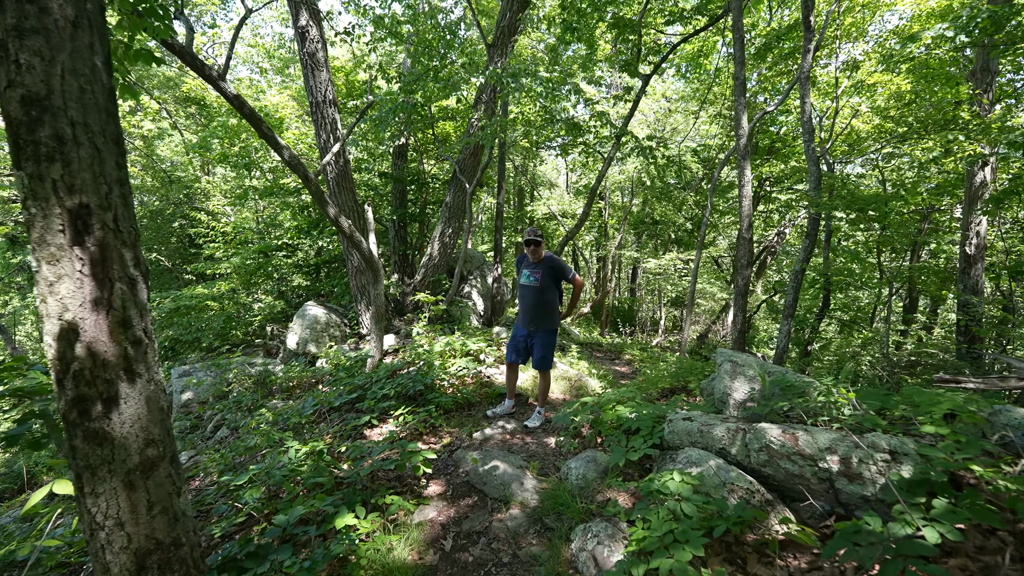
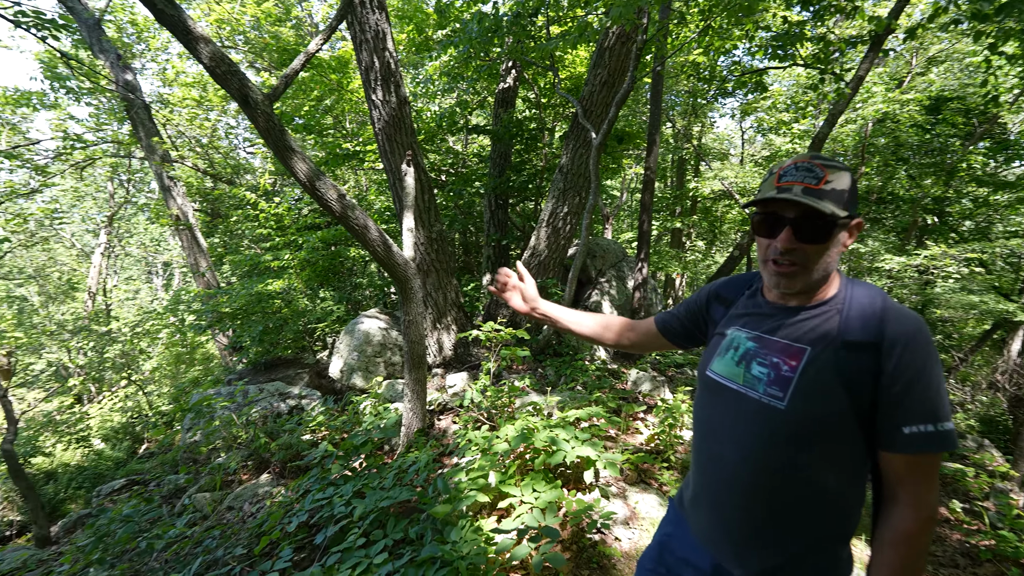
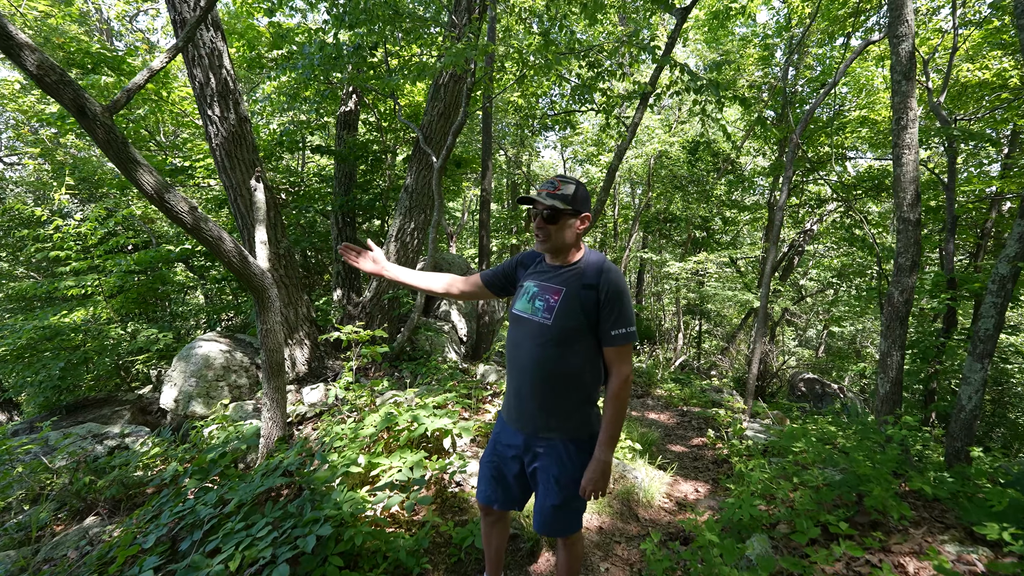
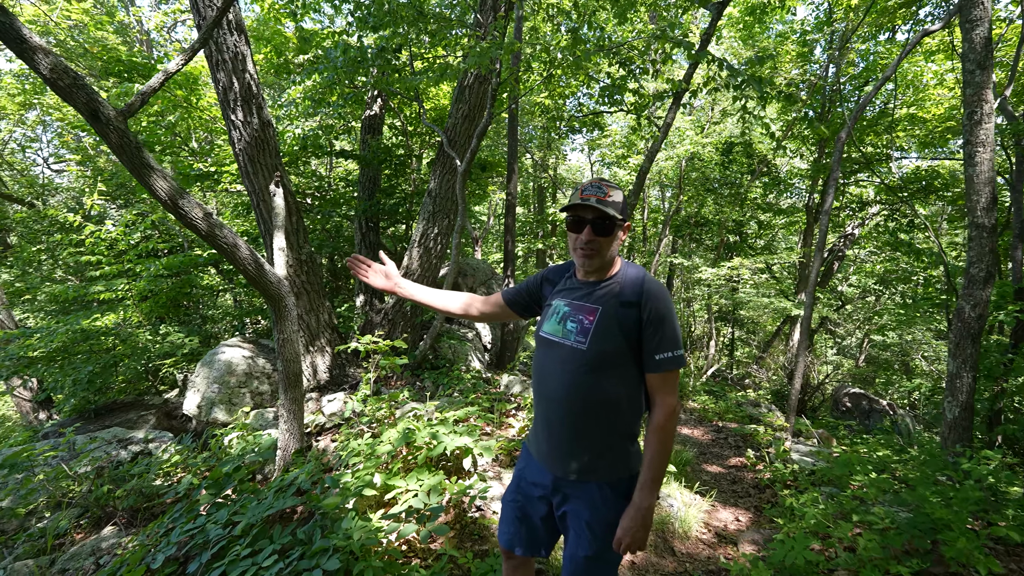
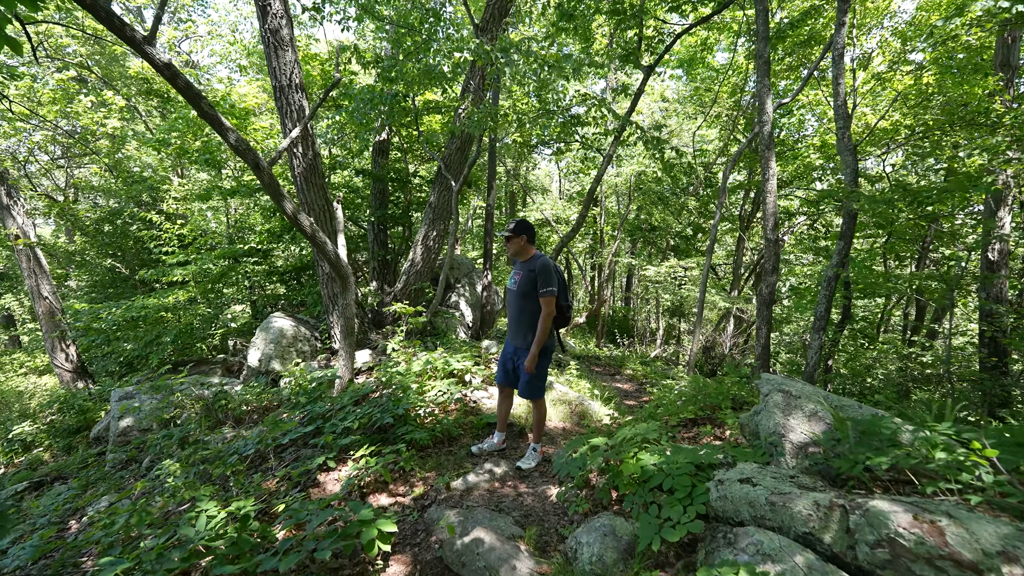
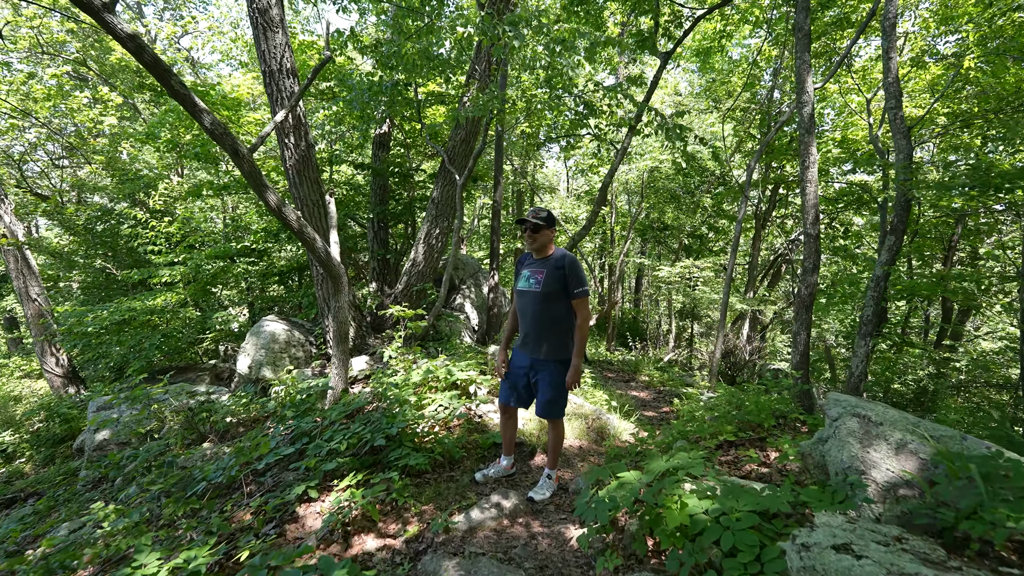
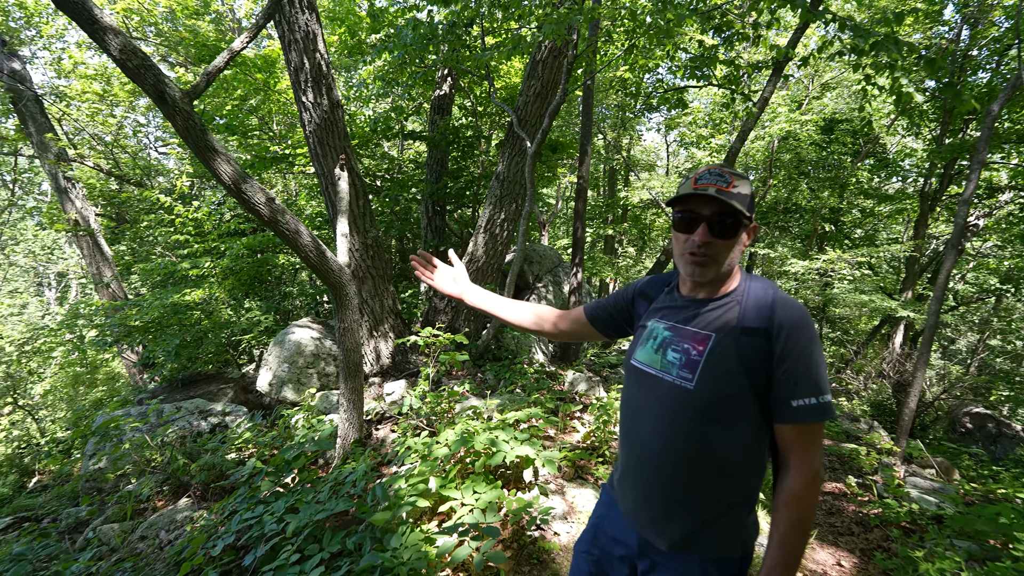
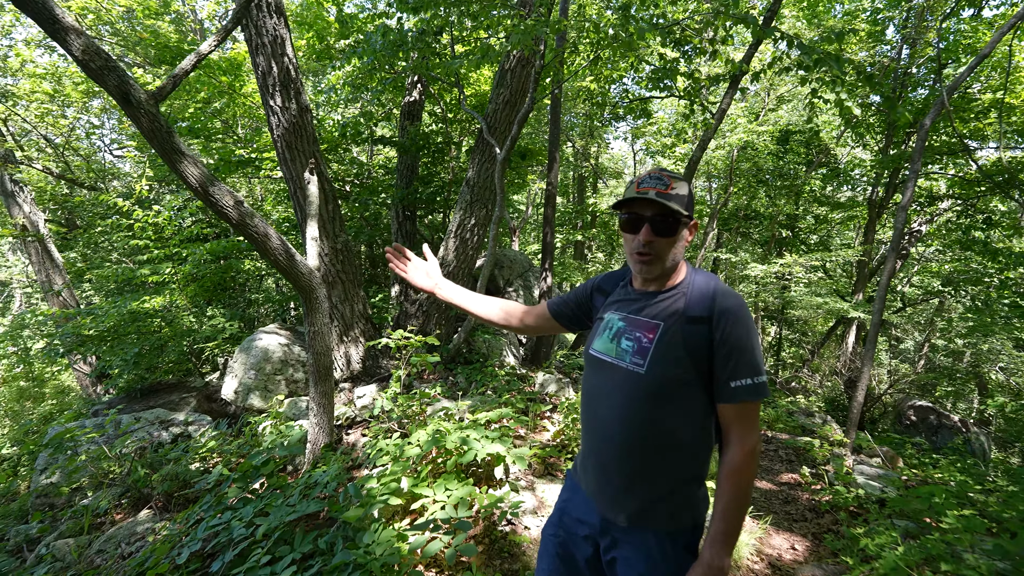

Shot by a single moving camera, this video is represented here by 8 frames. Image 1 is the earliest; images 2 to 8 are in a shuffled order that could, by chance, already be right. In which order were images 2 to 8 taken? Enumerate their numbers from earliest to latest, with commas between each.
5, 6, 3, 4, 8, 7, 2
